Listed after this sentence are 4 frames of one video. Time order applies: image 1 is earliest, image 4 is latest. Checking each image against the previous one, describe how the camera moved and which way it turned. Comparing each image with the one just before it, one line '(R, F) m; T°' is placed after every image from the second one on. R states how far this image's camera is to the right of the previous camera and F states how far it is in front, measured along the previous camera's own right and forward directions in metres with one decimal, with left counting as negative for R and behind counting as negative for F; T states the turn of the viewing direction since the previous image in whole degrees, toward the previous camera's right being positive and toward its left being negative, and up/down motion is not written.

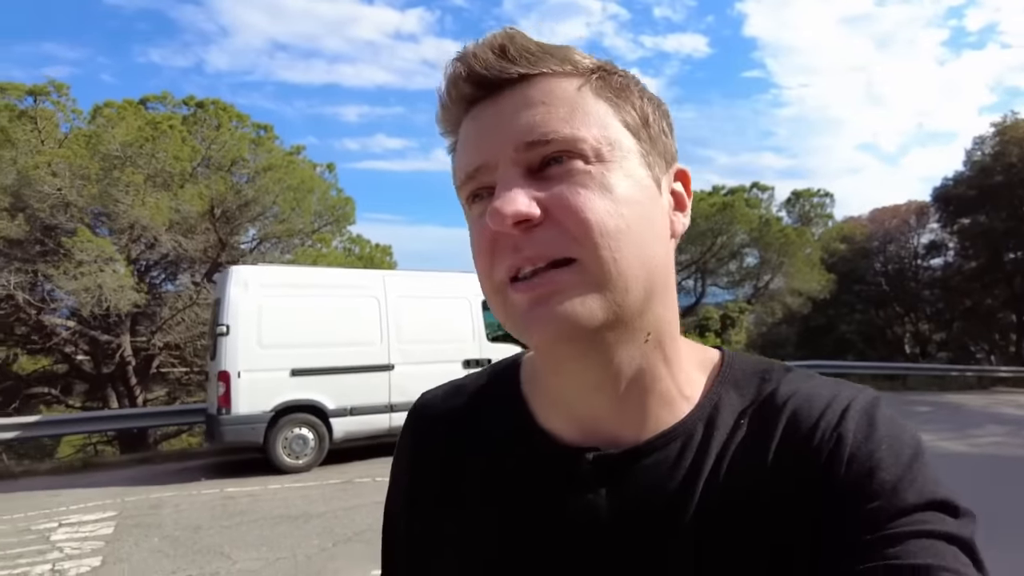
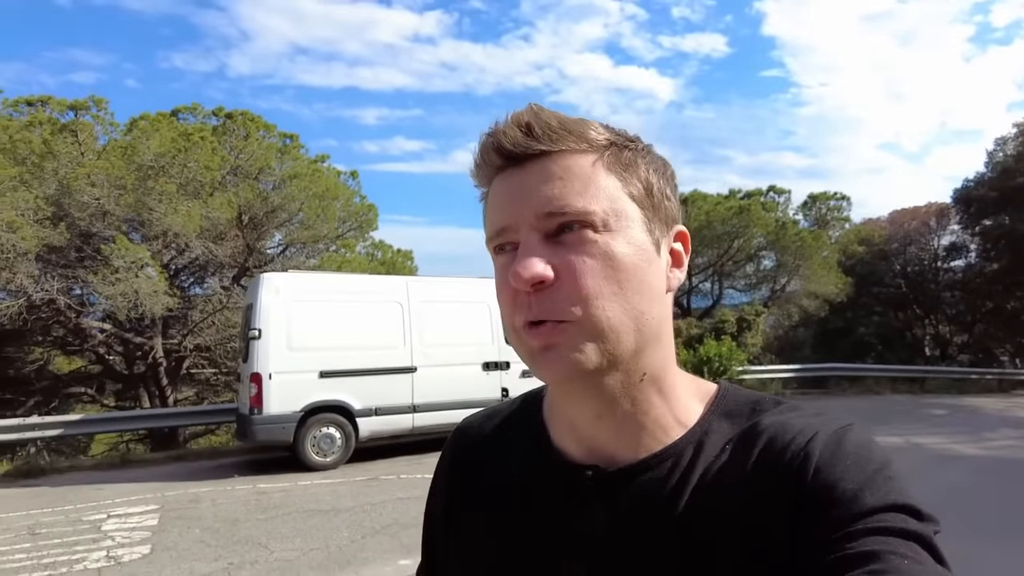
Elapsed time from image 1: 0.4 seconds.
(0.0, -0.3) m; -2°
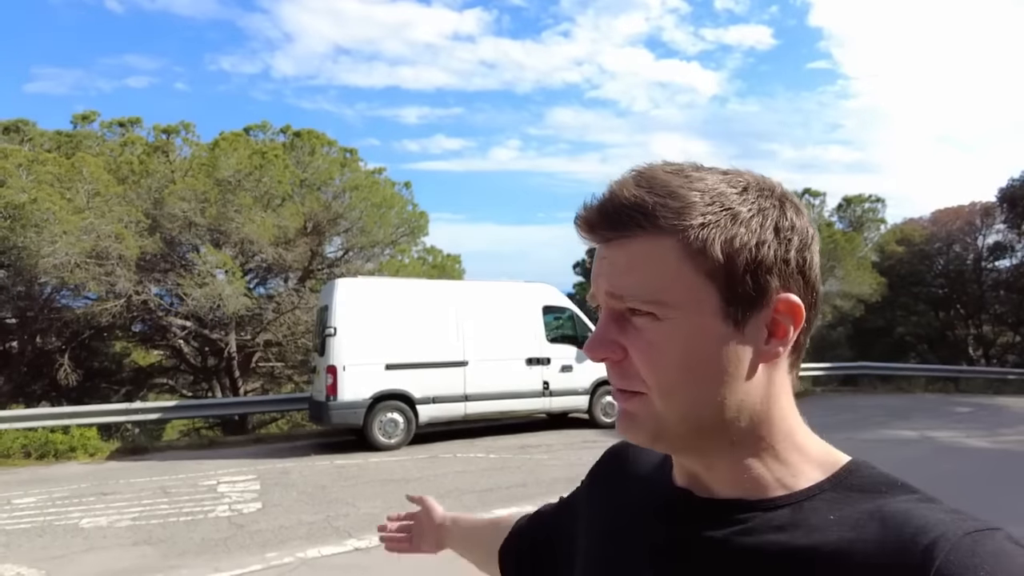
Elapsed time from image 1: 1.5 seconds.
(0.0, -1.1) m; -3°
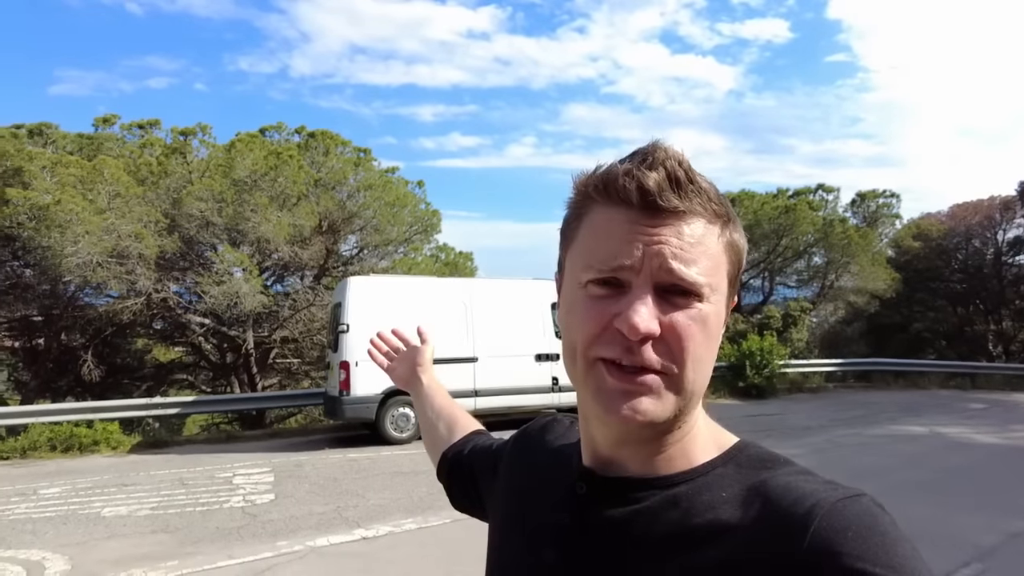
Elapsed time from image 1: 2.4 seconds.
(+0.1, -0.2) m; -1°
